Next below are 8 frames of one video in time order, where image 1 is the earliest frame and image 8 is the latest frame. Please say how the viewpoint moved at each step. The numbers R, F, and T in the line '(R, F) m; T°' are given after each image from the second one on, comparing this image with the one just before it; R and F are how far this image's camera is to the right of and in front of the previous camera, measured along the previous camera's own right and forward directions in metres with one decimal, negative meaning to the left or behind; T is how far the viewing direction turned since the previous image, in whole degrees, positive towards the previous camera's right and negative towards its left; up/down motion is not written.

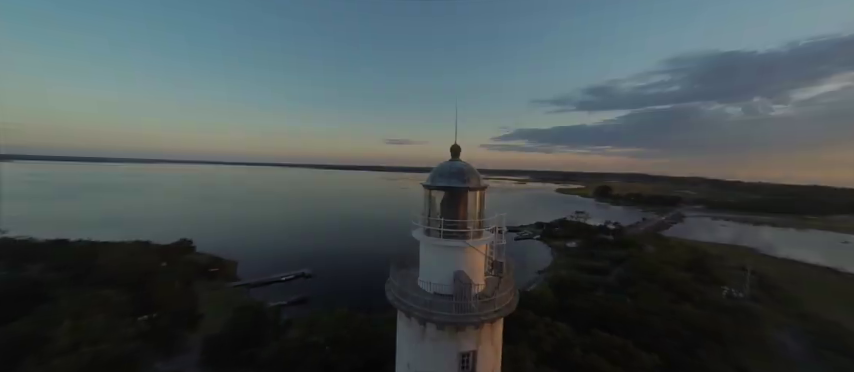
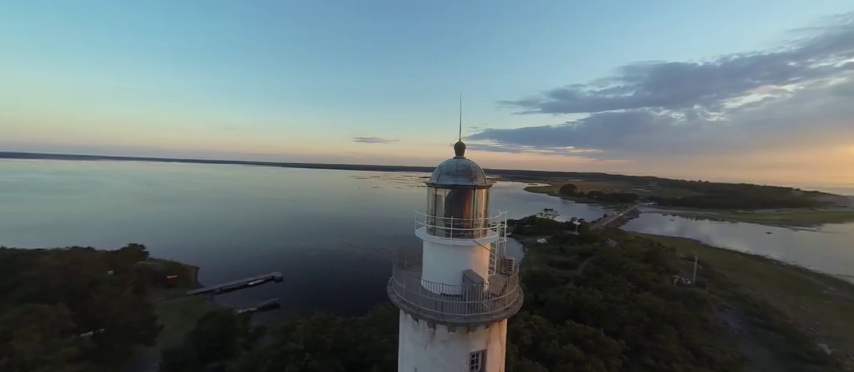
(-0.8, +0.1) m; +7°
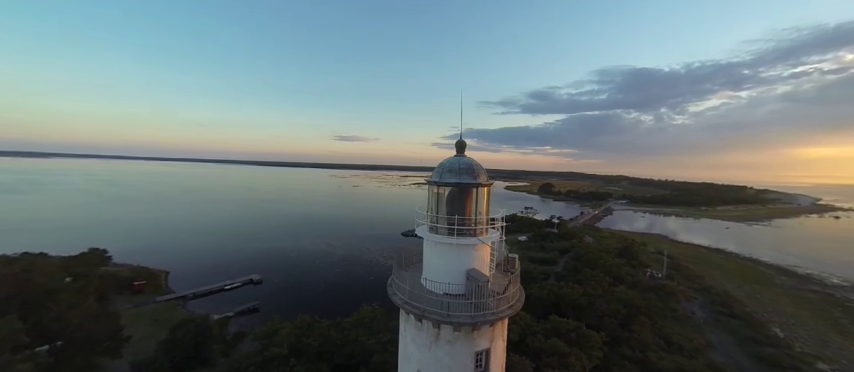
(-0.5, +0.1) m; +4°
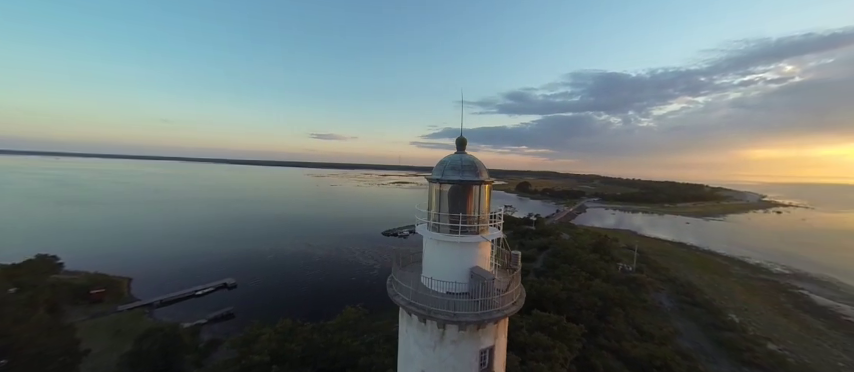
(-0.5, +0.1) m; +5°
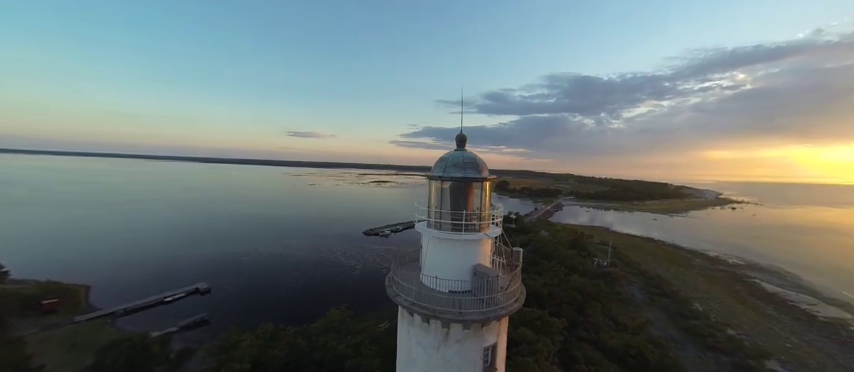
(-0.5, +0.1) m; +5°
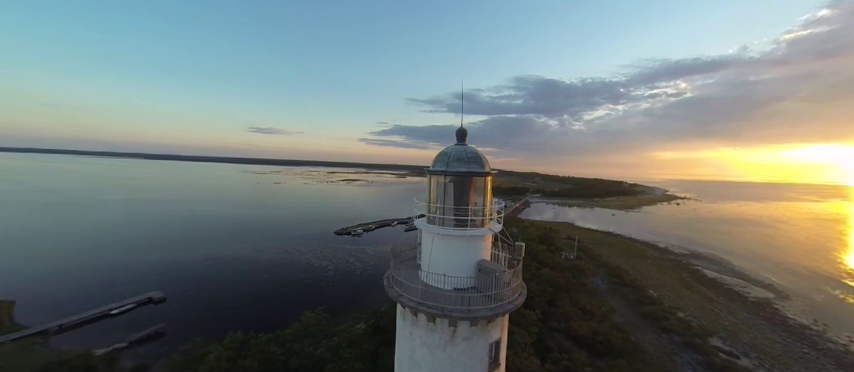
(-0.7, +0.2) m; +7°
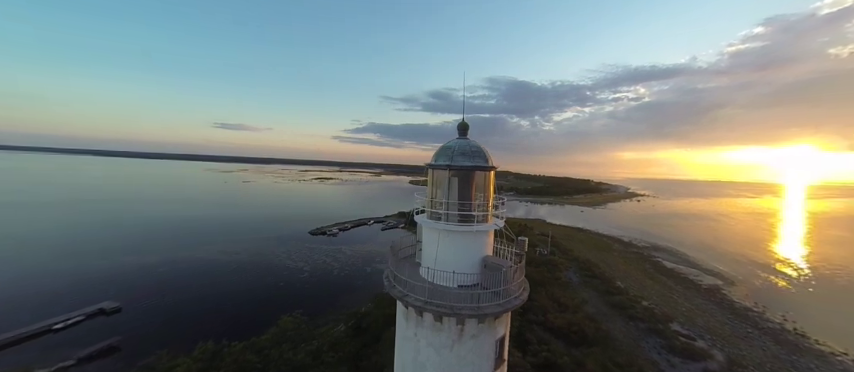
(-0.6, +0.1) m; +6°
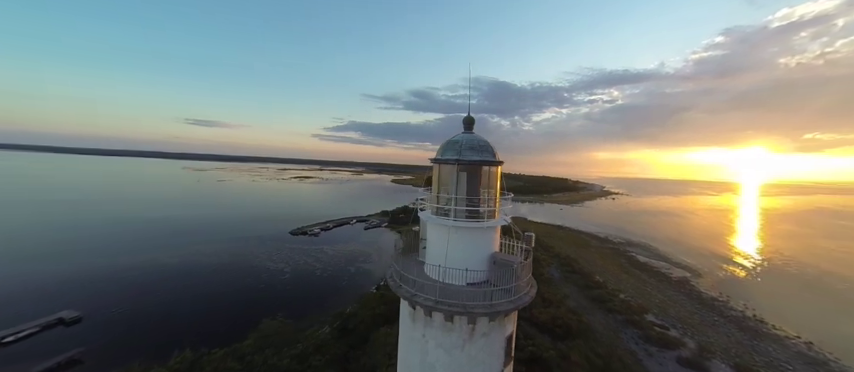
(-0.5, +0.1) m; +4°
